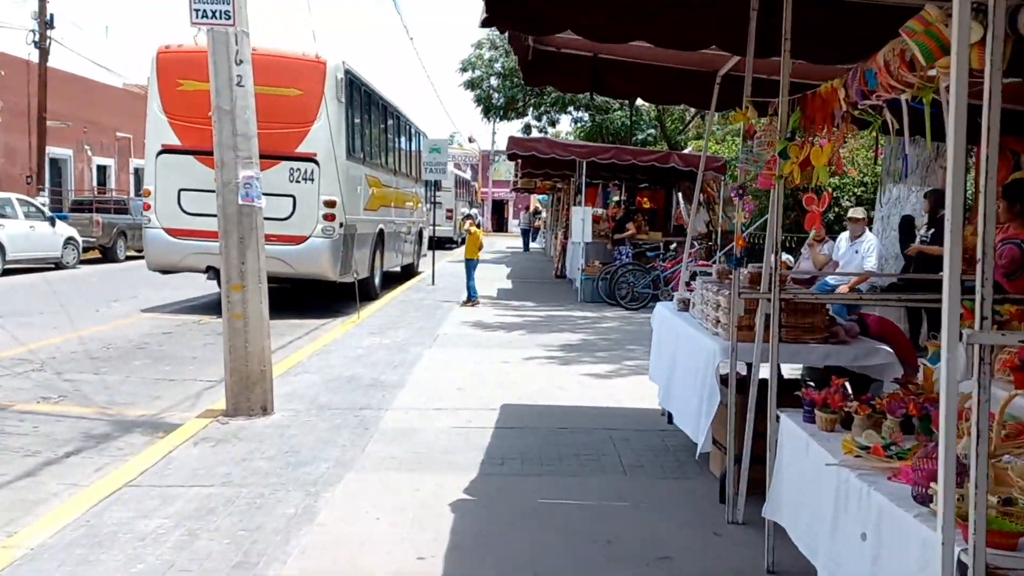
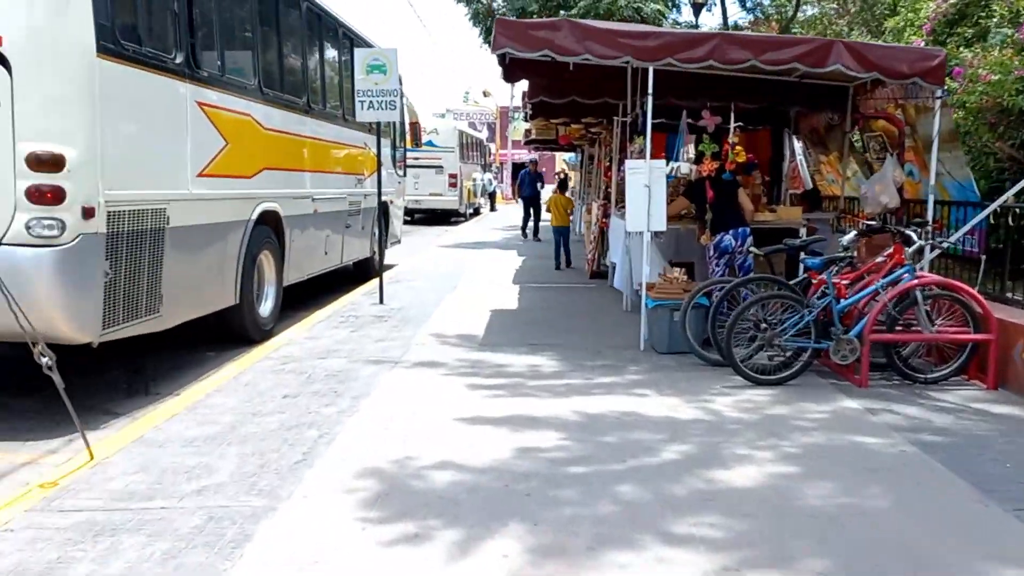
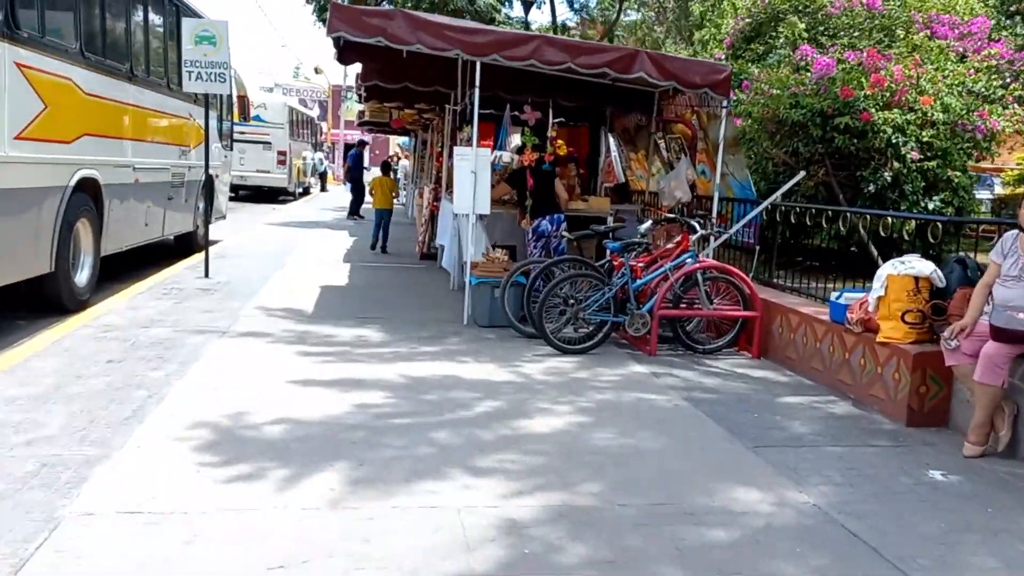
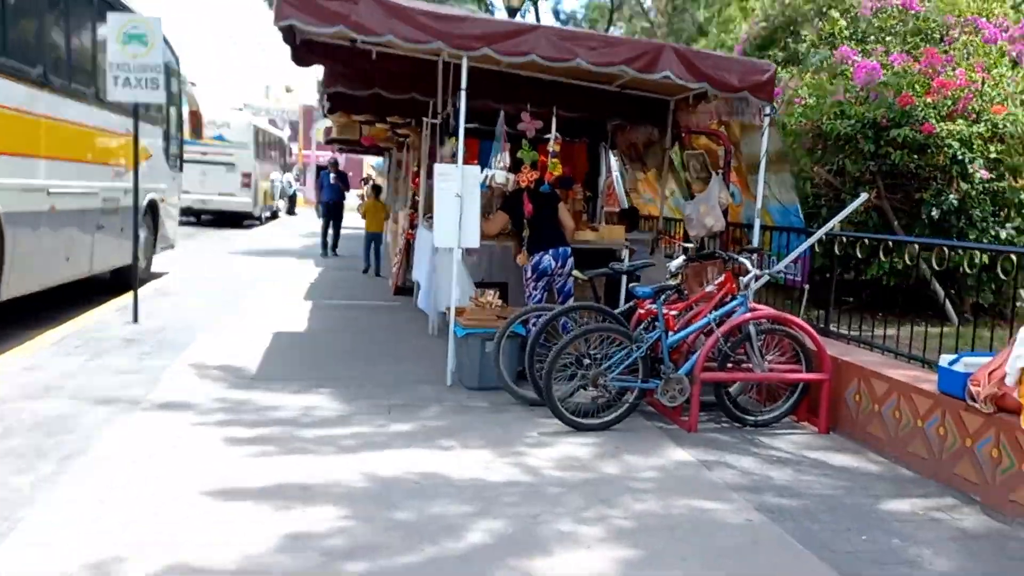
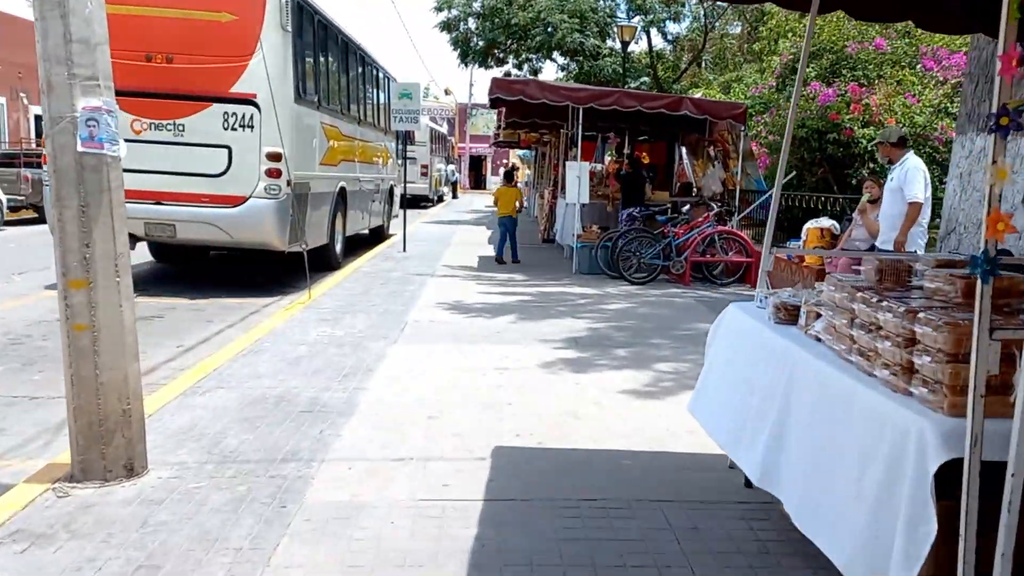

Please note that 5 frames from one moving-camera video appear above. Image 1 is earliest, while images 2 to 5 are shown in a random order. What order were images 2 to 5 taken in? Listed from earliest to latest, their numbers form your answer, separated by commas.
5, 3, 2, 4
